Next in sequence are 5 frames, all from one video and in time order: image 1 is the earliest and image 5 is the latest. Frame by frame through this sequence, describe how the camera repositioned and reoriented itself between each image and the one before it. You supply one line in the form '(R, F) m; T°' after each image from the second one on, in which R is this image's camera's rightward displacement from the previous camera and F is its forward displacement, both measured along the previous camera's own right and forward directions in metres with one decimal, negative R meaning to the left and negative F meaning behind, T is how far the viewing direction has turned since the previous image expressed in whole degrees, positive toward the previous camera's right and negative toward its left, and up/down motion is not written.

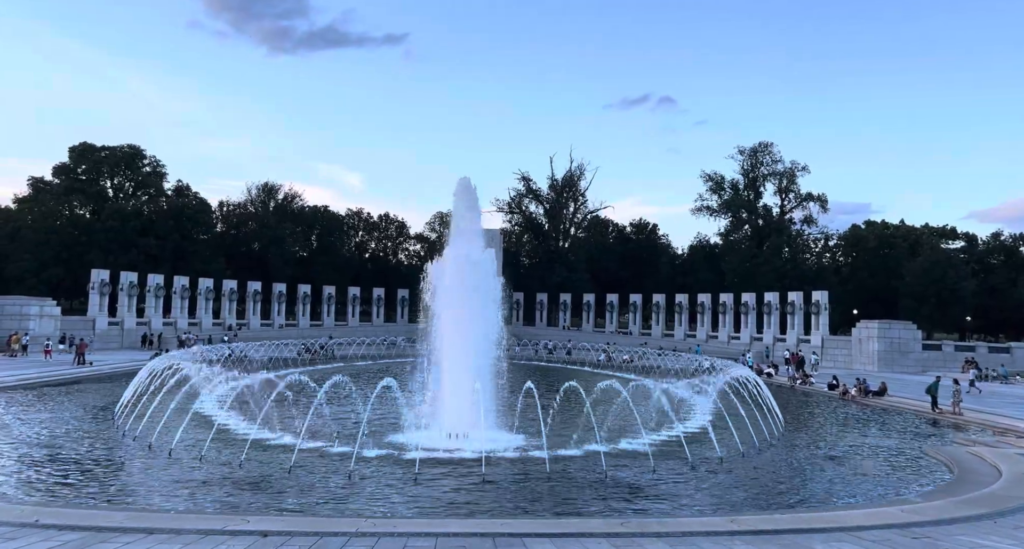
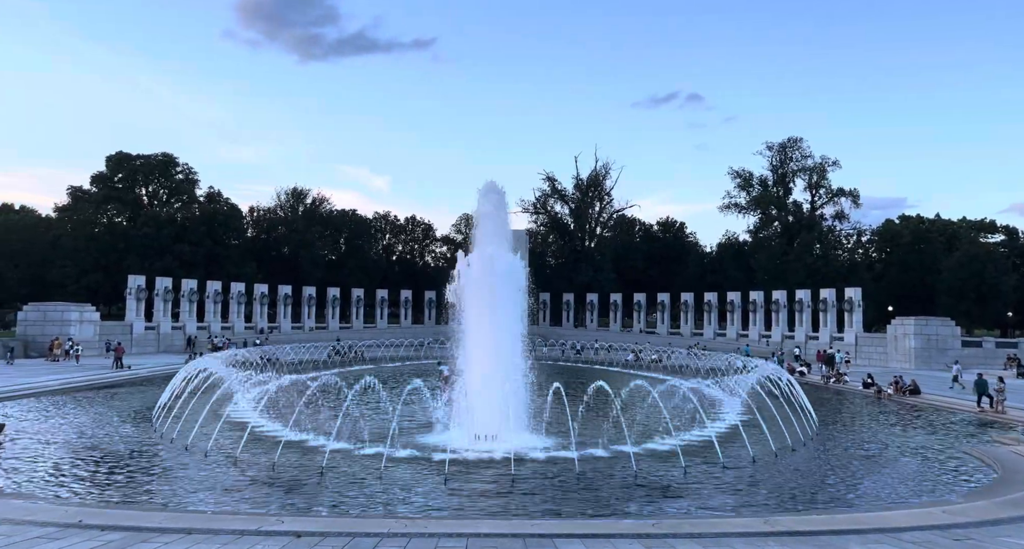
(+0.1, 0.0) m; -3°
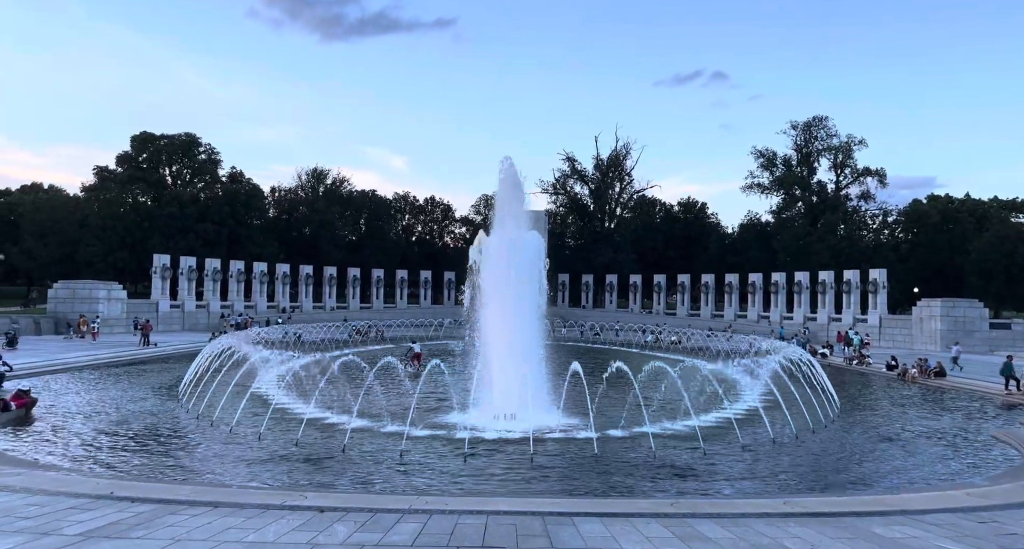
(+0.1, 0.0) m; -2°
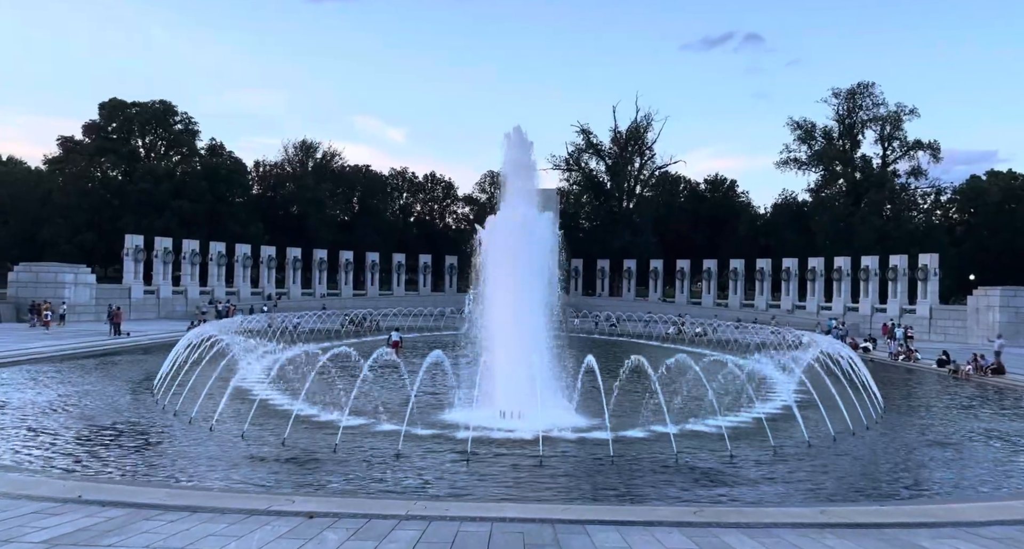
(0.0, +1.3) m; 0°
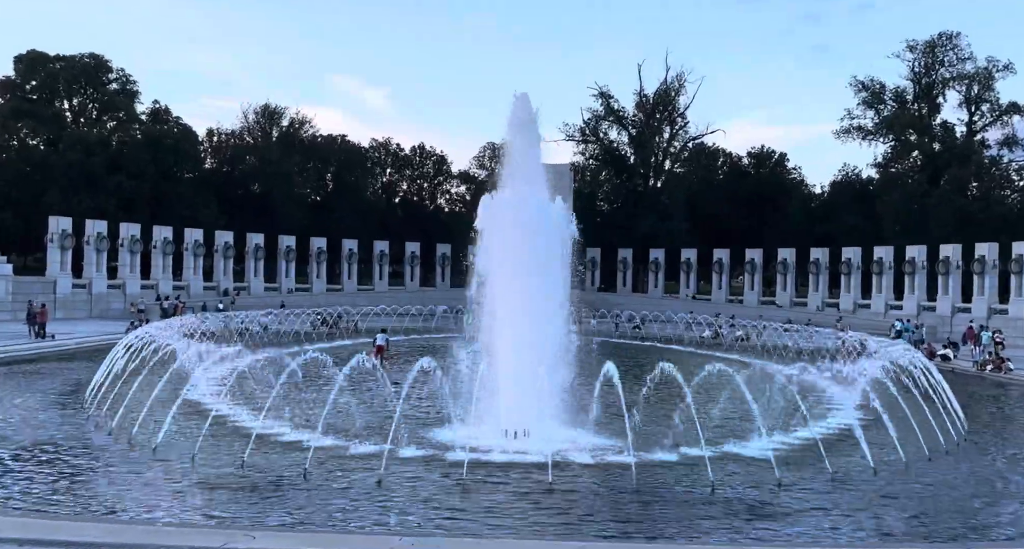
(-0.1, +2.0) m; 0°
